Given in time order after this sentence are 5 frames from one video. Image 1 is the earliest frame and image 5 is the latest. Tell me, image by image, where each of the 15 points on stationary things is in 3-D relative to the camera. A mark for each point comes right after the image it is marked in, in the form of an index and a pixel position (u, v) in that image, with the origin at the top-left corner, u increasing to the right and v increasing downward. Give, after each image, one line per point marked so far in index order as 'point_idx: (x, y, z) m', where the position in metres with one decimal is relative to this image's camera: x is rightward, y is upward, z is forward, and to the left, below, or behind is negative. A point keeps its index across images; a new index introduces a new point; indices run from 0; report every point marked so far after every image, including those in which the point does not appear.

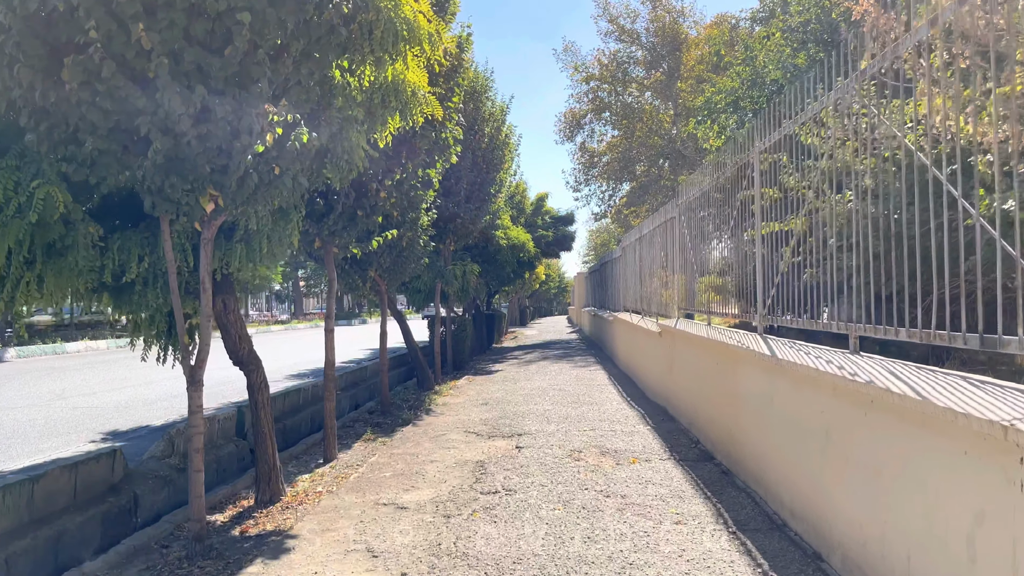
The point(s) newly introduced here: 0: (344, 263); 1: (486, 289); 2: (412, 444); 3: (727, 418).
0: (-2.0, +0.3, +9.4) m
1: (-0.7, 0.0, +19.8) m
2: (-1.0, -1.5, +7.7) m
3: (+1.6, -0.9, +5.8) m
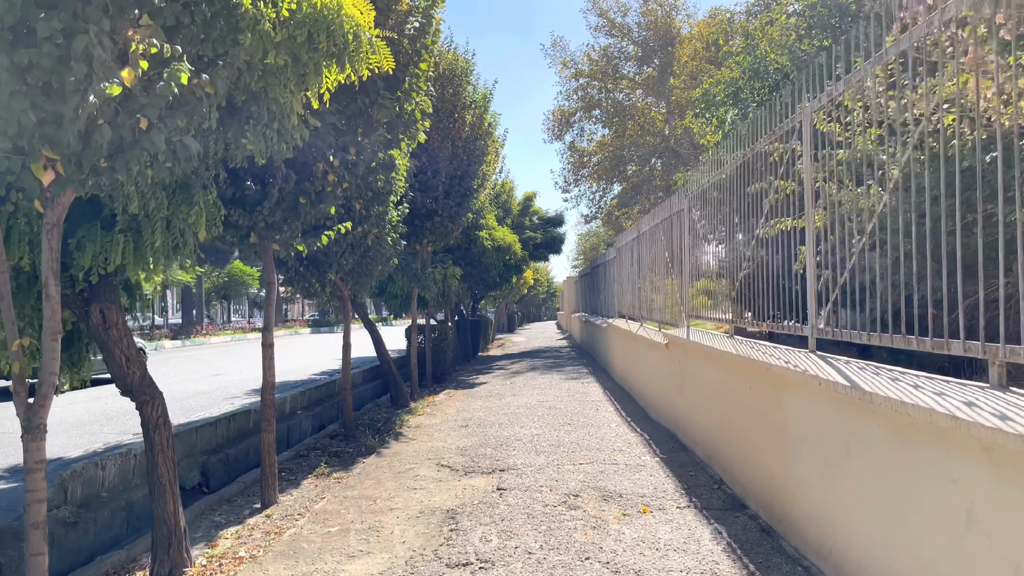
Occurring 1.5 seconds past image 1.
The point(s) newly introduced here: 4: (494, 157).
0: (-2.2, +0.3, +8.1) m
1: (-1.0, -0.1, +18.5) m
2: (-1.1, -1.5, +6.3) m
3: (+1.4, -1.0, +4.5) m
4: (-0.3, +2.3, +14.1) m
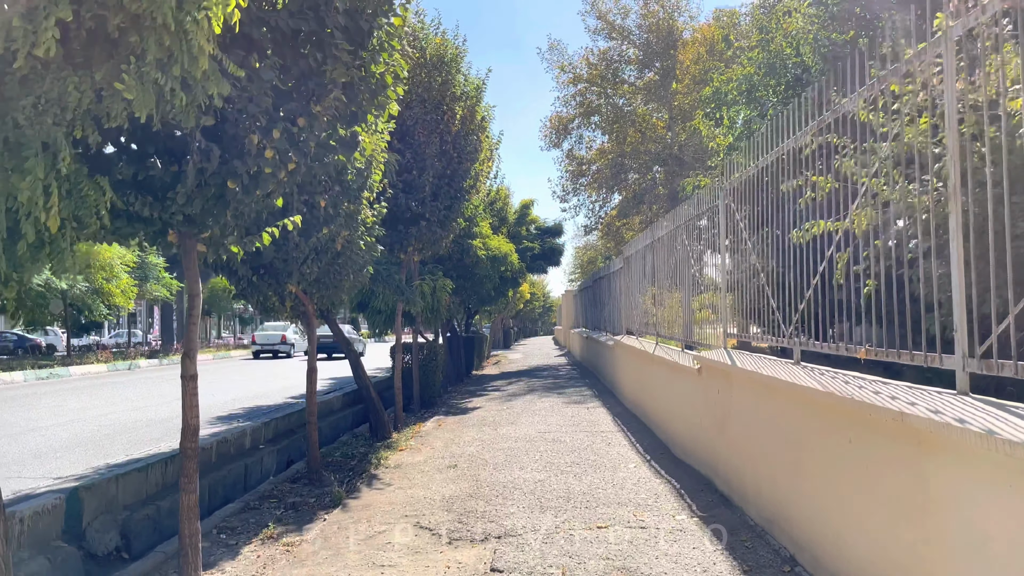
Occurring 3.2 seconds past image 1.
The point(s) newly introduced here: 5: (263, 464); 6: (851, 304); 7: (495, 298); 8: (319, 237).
0: (-2.2, +0.1, +6.7) m
1: (-1.1, -0.4, +17.1) m
2: (-1.1, -1.6, +4.9) m
3: (+1.4, -1.0, +3.1) m
4: (-0.4, +2.0, +12.7) m
5: (-2.6, -1.8, +8.4) m
6: (+2.1, -0.1, +5.1) m
7: (-0.4, -0.2, +19.3) m
8: (-1.6, +0.4, +6.8) m
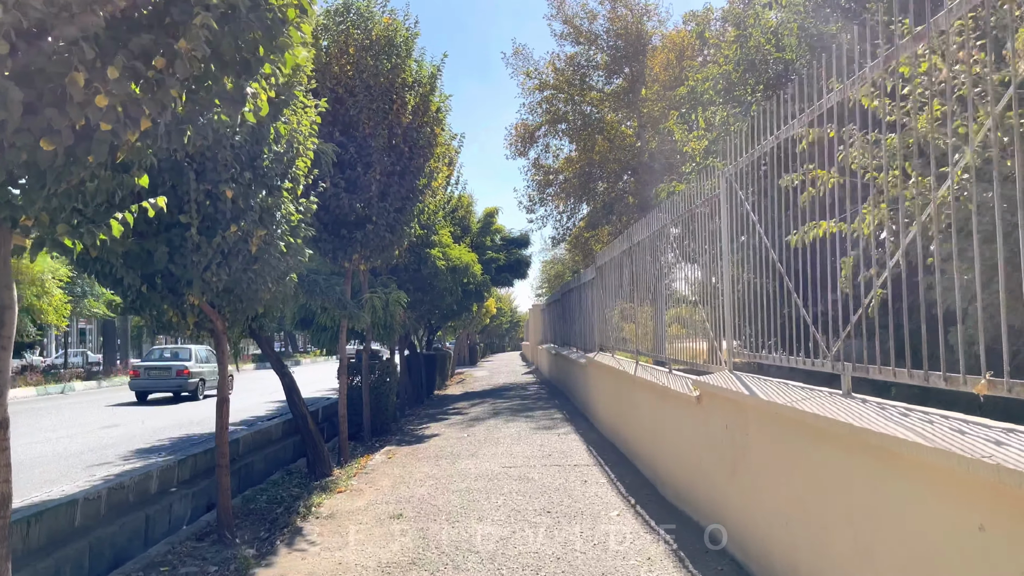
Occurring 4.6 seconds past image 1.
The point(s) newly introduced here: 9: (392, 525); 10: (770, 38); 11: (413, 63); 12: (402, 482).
0: (-2.5, +0.1, +5.3) m
1: (-1.8, -0.7, +15.8) m
2: (-1.3, -1.7, +3.5) m
3: (+1.3, -1.0, +1.9) m
4: (-1.0, +1.9, +11.5) m
5: (-3.0, -2.0, +7.0) m
6: (+1.9, -0.1, +3.9) m
7: (-1.2, -0.6, +18.0) m
8: (-1.9, +0.4, +5.4) m
9: (-0.9, -1.7, +5.9) m
10: (+4.2, +4.1, +13.0) m
11: (-1.2, +2.7, +9.7) m
12: (-1.1, -1.9, +7.7) m
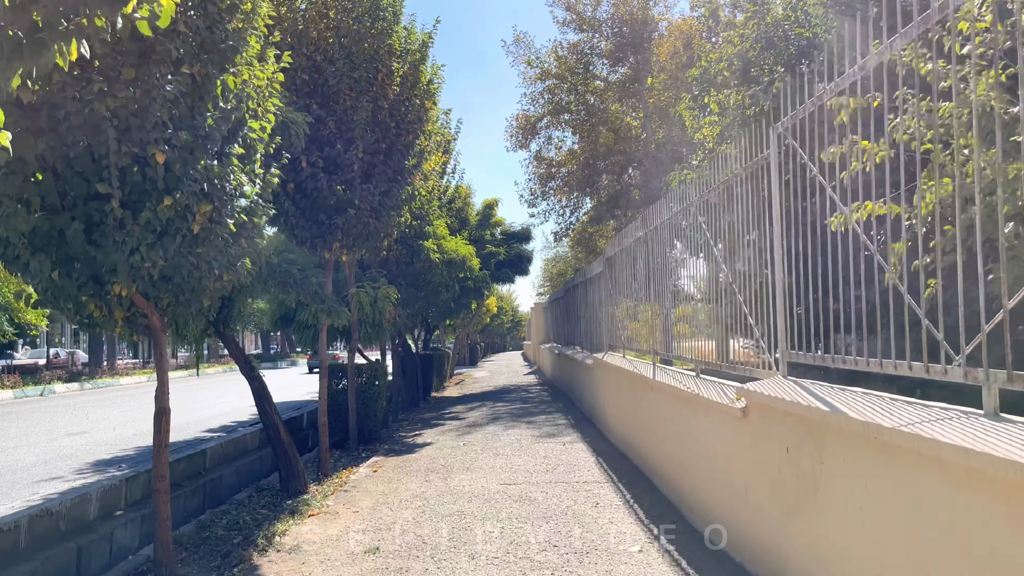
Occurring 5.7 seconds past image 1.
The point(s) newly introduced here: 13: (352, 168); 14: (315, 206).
0: (-2.5, +0.1, +4.3) m
1: (-1.8, -0.6, +14.8) m
2: (-1.4, -1.6, +2.5) m
3: (+1.3, -0.9, +0.9) m
4: (-1.0, +1.9, +10.5) m
5: (-3.0, -1.9, +6.0) m
6: (+1.9, -0.1, +2.9) m
7: (-1.2, -0.5, +17.0) m
8: (-1.9, +0.4, +4.4) m
9: (-0.9, -1.7, +4.9) m
10: (+4.2, +4.2, +11.9) m
11: (-1.2, +2.8, +8.7) m
12: (-1.1, -1.8, +6.7) m
13: (-1.6, +1.2, +7.9) m
14: (-2.0, +0.8, +8.0) m
